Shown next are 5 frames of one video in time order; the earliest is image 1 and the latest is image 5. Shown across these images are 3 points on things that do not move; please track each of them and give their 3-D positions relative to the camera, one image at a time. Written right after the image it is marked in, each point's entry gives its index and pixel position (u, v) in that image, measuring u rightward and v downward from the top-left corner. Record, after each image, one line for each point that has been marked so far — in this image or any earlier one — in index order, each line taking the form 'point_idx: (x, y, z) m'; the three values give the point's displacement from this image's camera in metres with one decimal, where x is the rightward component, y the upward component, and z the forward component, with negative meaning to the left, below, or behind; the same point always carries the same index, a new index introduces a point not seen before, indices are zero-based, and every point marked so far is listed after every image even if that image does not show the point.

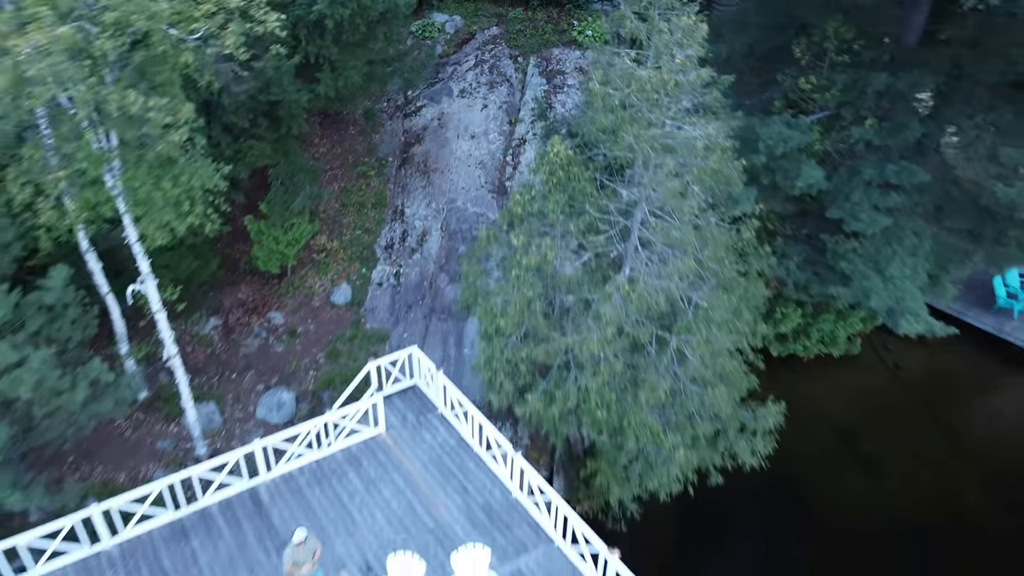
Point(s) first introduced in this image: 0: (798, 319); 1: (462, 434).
0: (+3.7, -0.3, +14.1) m
1: (-0.4, -1.3, +9.6) m
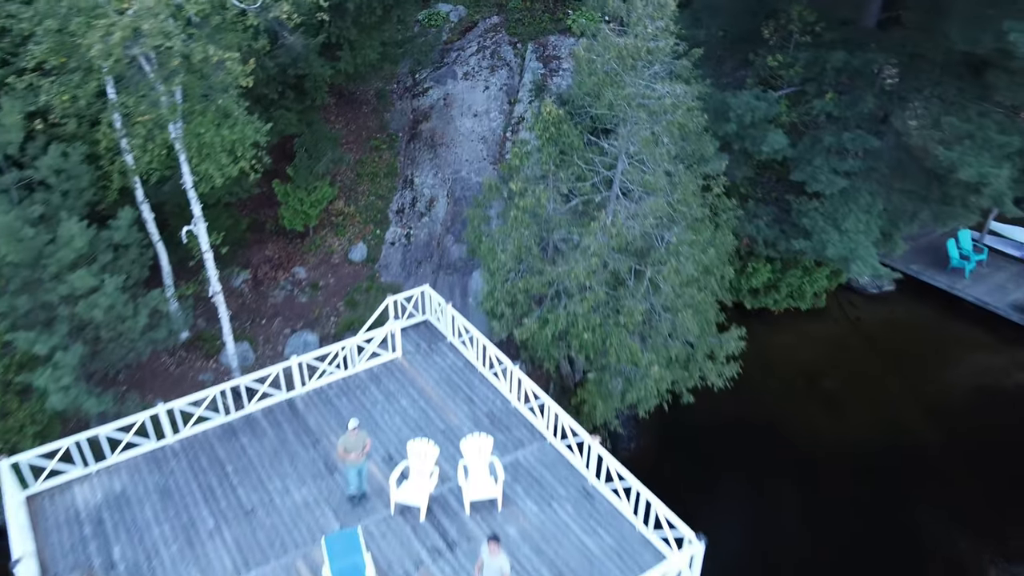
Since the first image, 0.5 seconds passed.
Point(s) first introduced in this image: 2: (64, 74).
0: (+3.7, +0.3, +15.7) m
1: (-0.4, -0.7, +11.1) m
2: (-3.7, +1.8, +8.9) m
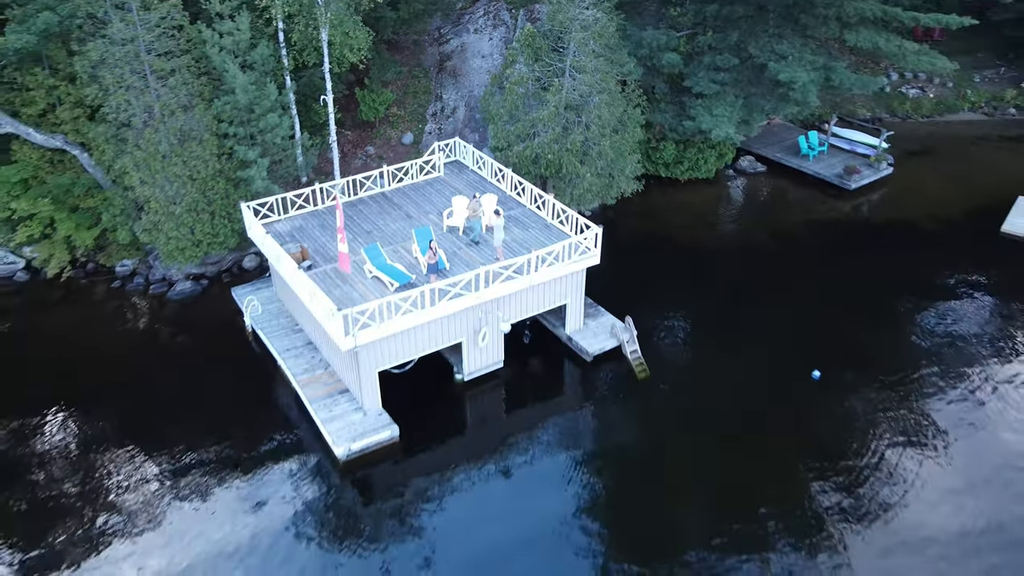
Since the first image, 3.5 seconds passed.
0: (+3.6, +3.1, +23.9) m
1: (-0.5, +2.1, +19.4) m
2: (-3.8, +4.6, +17.1) m
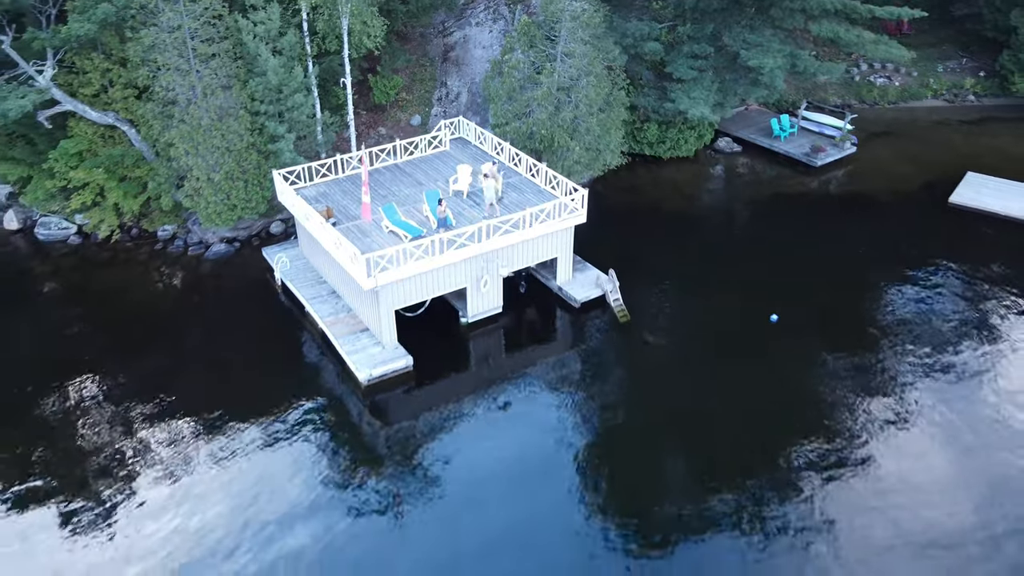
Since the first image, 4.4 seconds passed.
0: (+3.6, +3.9, +26.4) m
1: (-0.6, +2.8, +21.9) m
2: (-3.8, +5.4, +19.6) m
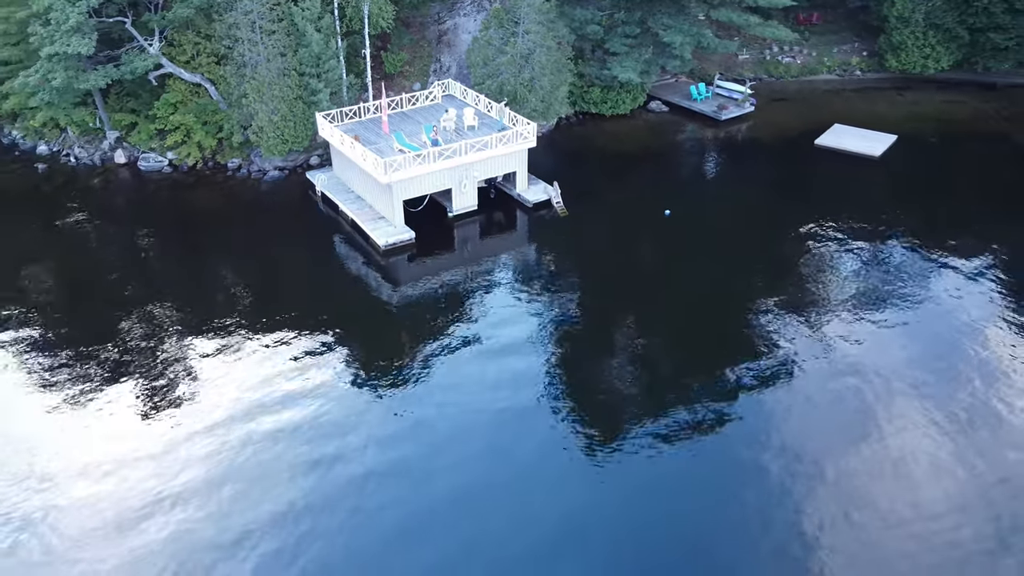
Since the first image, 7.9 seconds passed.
0: (+2.8, +6.3, +34.5) m
1: (-1.3, +5.2, +30.0) m
2: (-4.5, +7.8, +27.7) m
